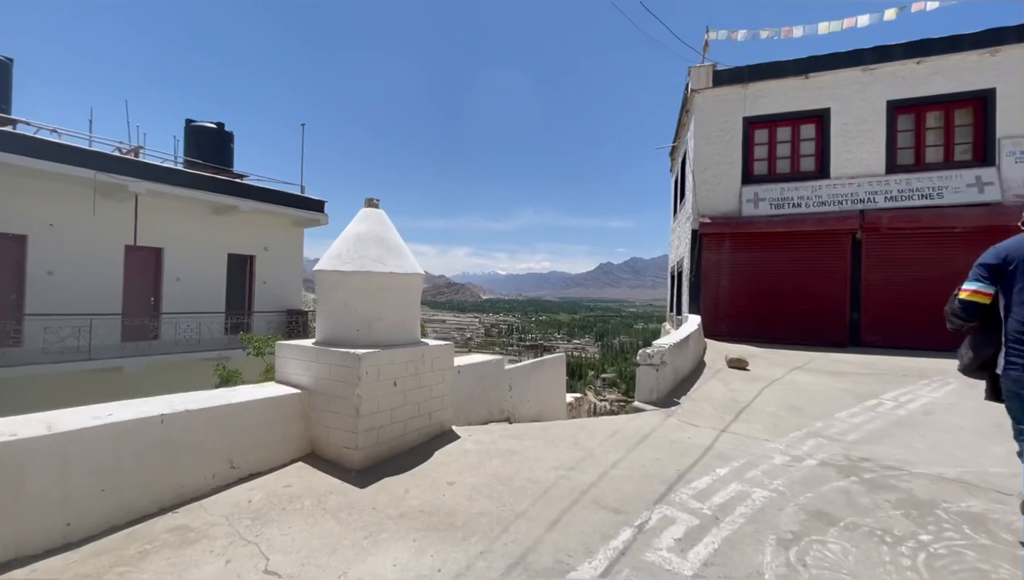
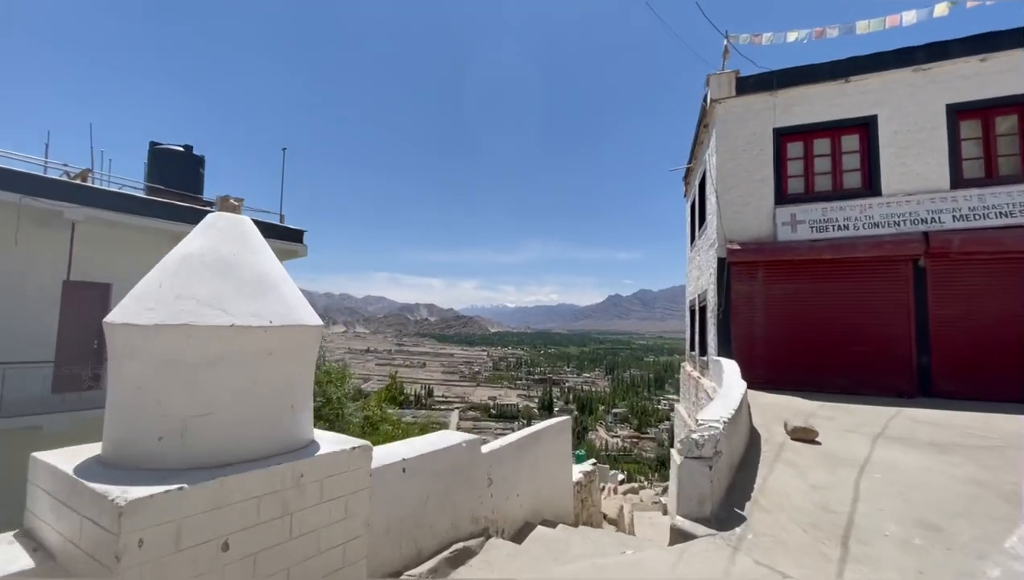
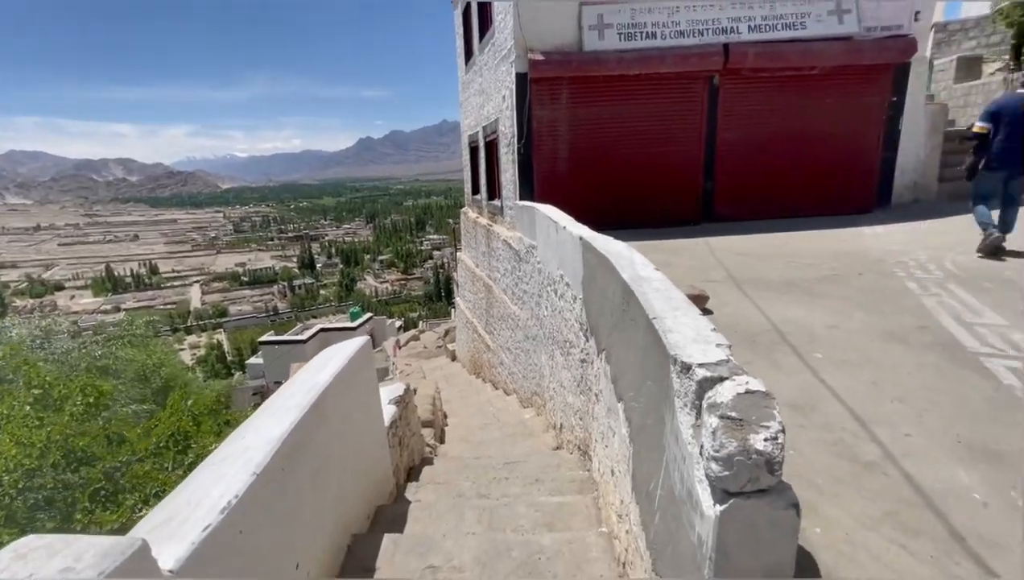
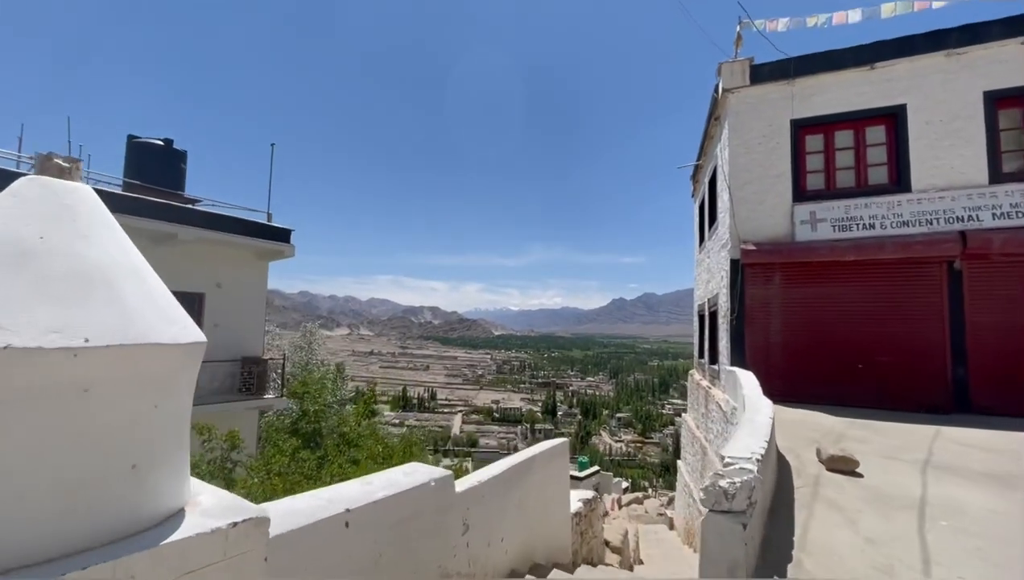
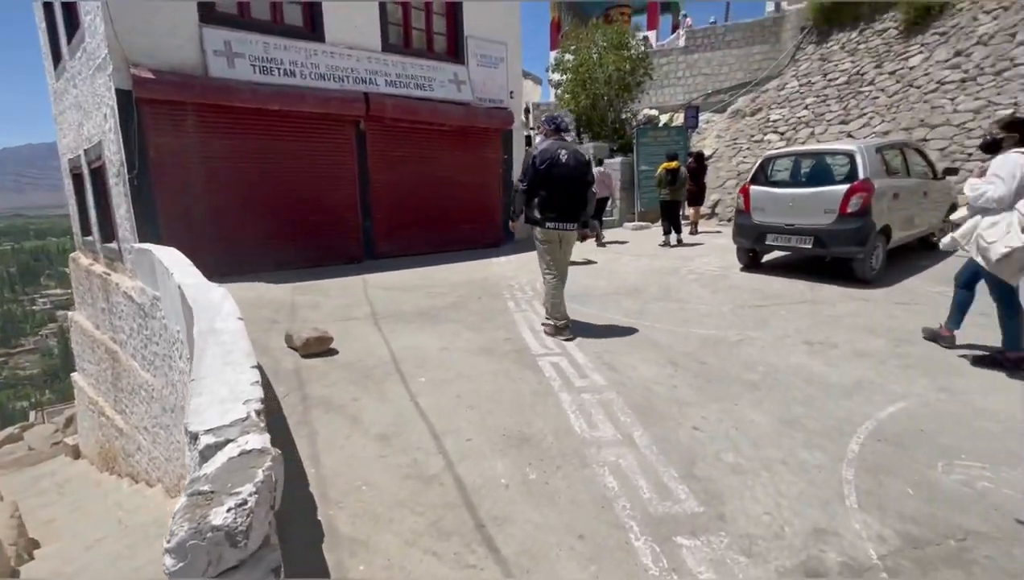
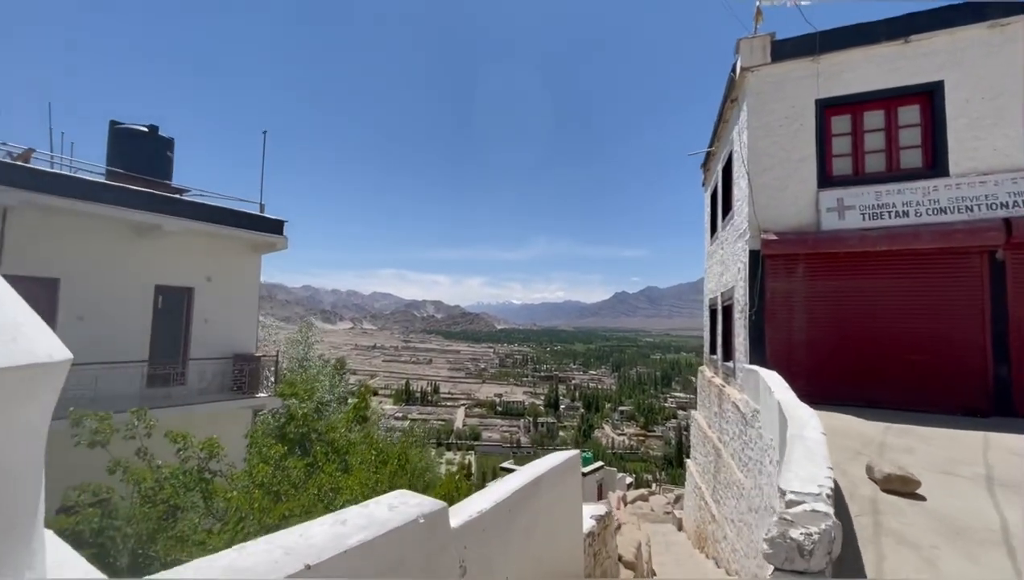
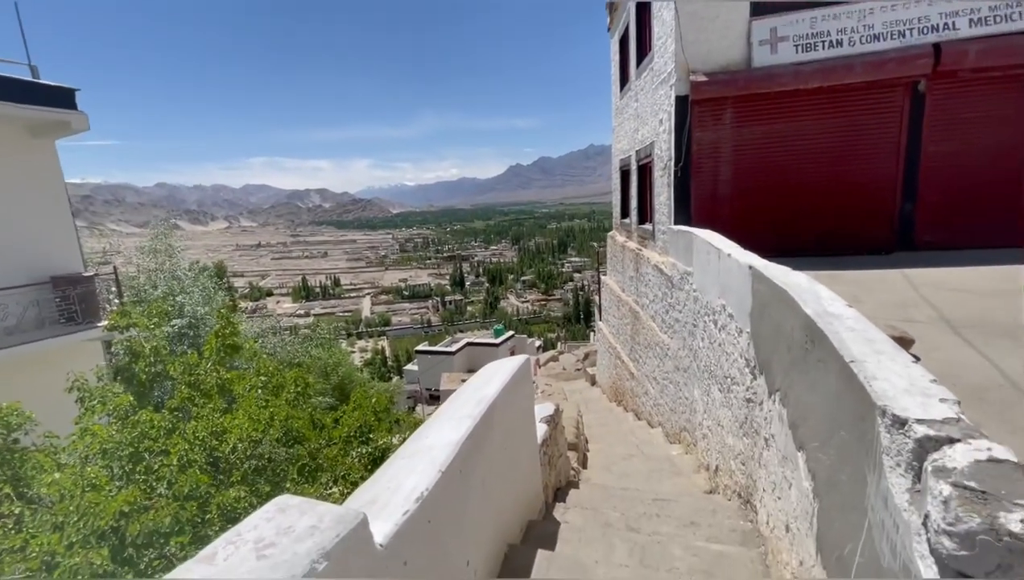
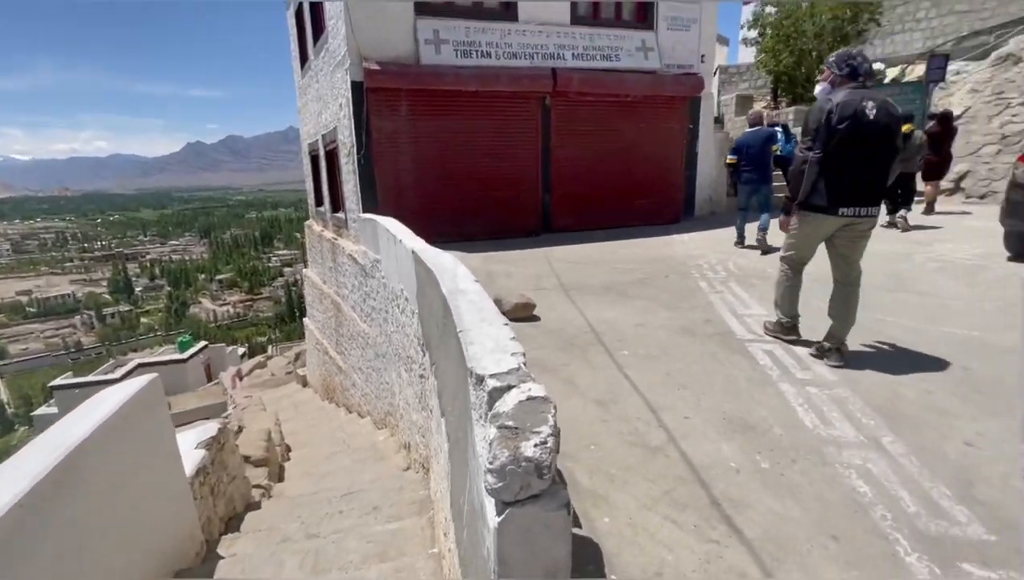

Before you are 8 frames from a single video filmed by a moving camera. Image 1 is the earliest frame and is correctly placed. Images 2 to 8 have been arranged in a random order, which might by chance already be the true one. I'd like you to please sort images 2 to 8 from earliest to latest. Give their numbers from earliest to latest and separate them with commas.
2, 4, 6, 7, 3, 8, 5
